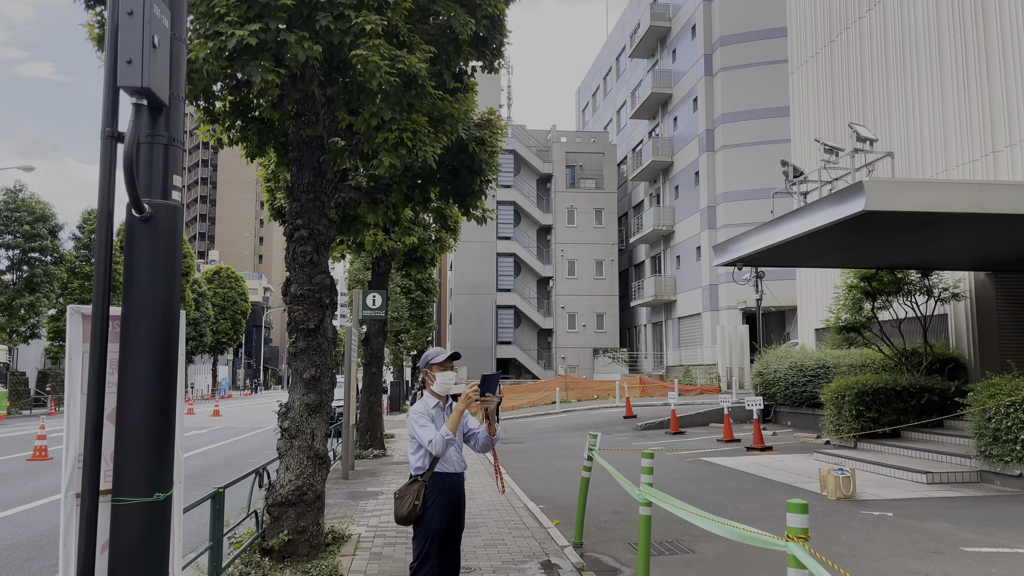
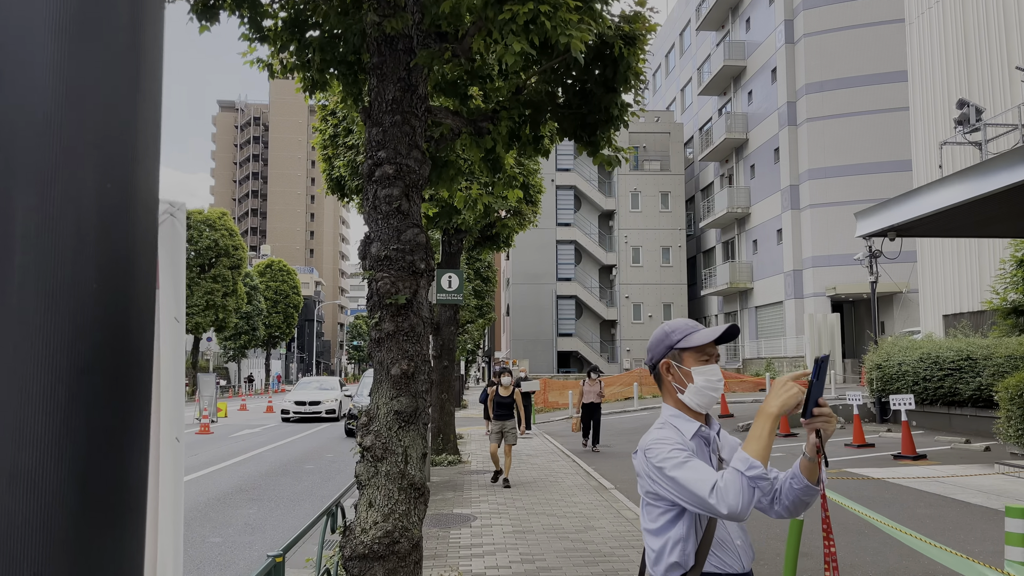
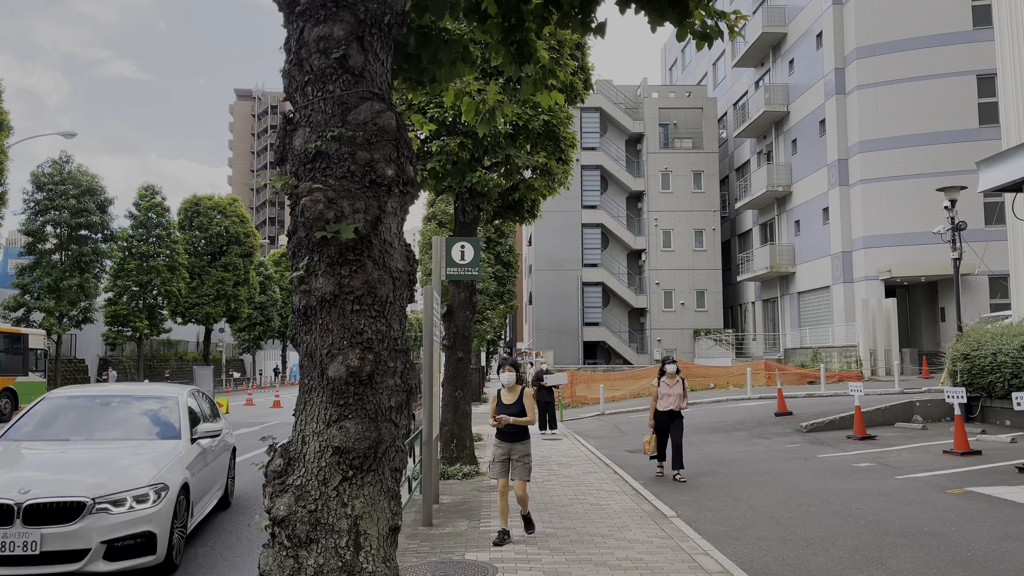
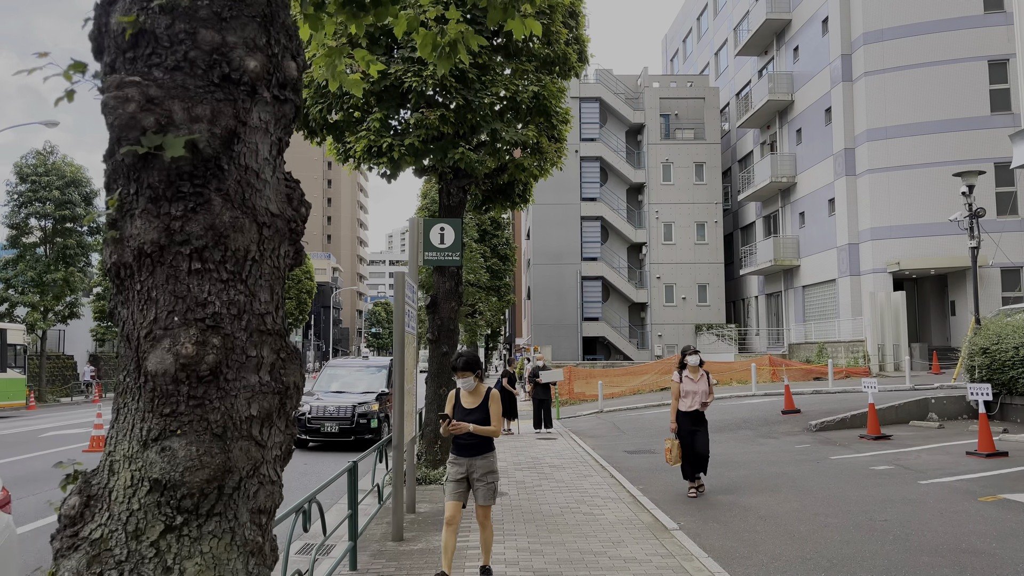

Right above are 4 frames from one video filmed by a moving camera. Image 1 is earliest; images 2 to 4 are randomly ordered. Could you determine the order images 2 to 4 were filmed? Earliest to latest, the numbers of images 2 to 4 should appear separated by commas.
2, 3, 4
